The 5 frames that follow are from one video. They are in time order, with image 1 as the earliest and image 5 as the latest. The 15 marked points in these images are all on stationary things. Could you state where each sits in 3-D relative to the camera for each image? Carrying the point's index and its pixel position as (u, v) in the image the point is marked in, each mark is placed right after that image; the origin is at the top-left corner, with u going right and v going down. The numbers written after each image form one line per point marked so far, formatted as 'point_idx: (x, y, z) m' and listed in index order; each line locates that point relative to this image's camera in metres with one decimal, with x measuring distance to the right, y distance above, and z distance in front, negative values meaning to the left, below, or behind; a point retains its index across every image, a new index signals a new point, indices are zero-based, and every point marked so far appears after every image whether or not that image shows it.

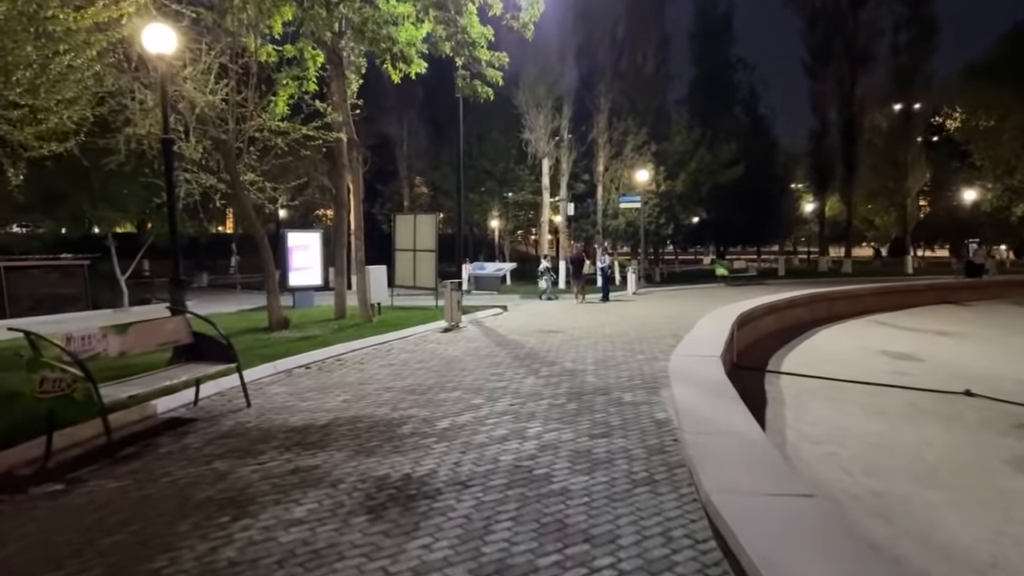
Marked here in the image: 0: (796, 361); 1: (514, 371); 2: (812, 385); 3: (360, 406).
0: (+6.3, -1.6, +19.3) m
1: (0.0, -1.1, +11.9) m
2: (+5.4, -1.7, +15.8) m
3: (-1.6, -1.3, +9.2) m
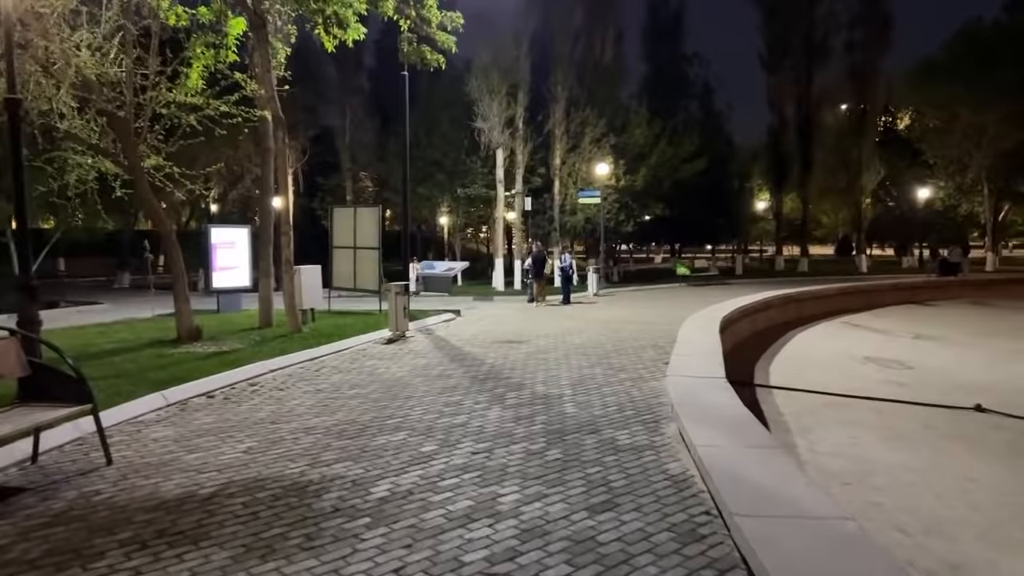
0: (+5.4, -1.7, +17.3) m
1: (-0.4, -1.2, +9.5) m
2: (+4.8, -1.7, +13.7) m
3: (-1.9, -1.3, +6.8) m
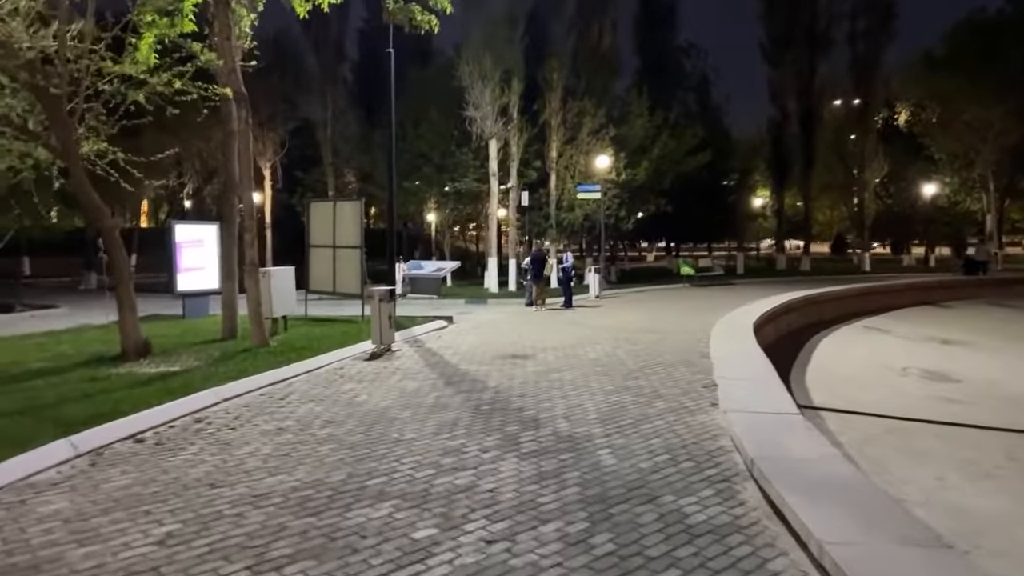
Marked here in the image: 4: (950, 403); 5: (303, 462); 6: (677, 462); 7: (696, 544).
0: (+5.4, -1.7, +15.3) m
1: (-0.3, -1.3, +7.4) m
2: (+4.8, -1.8, +11.7) m
3: (-1.7, -1.5, +4.6) m
4: (+7.2, -1.9, +14.4) m
5: (-1.6, -1.3, +6.7) m
6: (+1.3, -1.3, +6.7) m
7: (+1.1, -1.5, +5.0) m
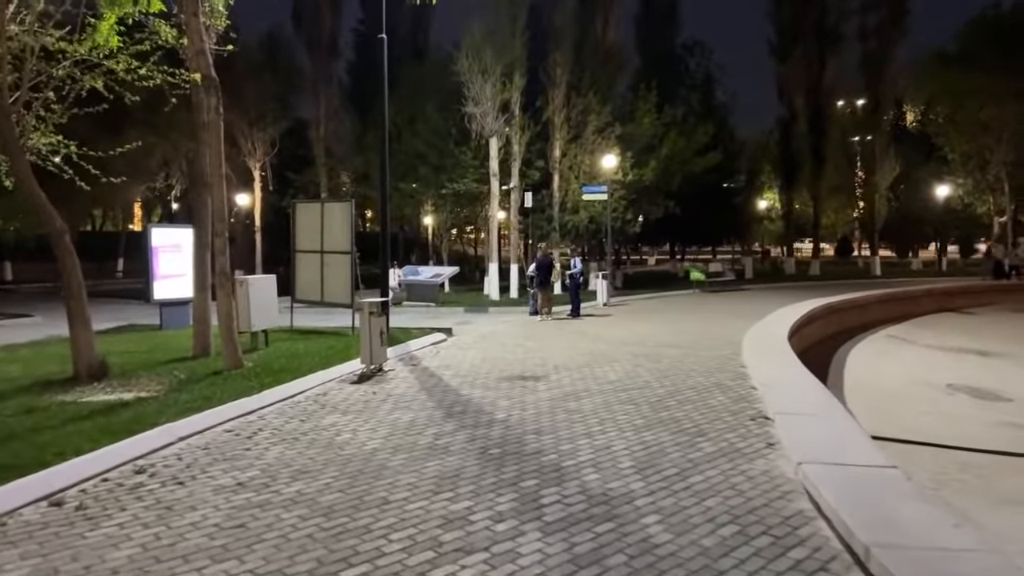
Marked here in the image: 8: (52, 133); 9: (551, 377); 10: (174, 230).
0: (+5.5, -1.9, +13.7) m
1: (-0.2, -1.4, +5.8) m
2: (+4.9, -1.9, +10.2) m
3: (-1.6, -1.6, +3.1) m
4: (+7.3, -2.1, +12.8) m
5: (-1.5, -1.5, +5.2) m
6: (+1.4, -1.5, +5.2) m
7: (+1.2, -1.6, +3.4) m
8: (-6.2, +2.1, +11.8) m
9: (+0.5, -1.1, +11.2) m
10: (-7.4, +1.3, +18.9) m
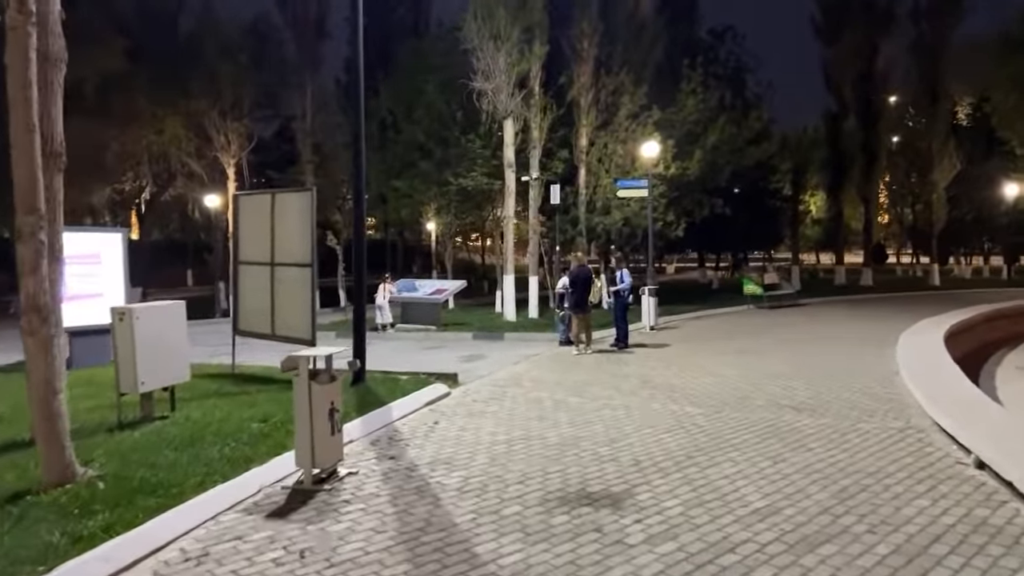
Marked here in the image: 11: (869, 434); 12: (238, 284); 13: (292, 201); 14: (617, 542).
0: (+5.9, -2.2, +8.6) m
1: (+0.2, -1.7, +0.7) m
2: (+5.3, -2.2, +5.0) m
3: (-1.3, -1.8, -2.0) m
4: (+7.8, -2.4, +7.7) m
5: (-1.1, -1.7, +0.1) m
6: (+1.8, -1.7, +0.1) m
7: (+1.6, -1.8, -1.7) m
8: (-5.9, +1.8, +6.8) m
9: (+0.9, -1.5, +6.1) m
10: (-6.9, +0.9, +13.9) m
11: (+3.3, -1.3, +8.1) m
12: (-4.0, +0.1, +12.8) m
13: (-2.9, +1.1, +11.6) m
14: (+0.6, -1.5, +5.2) m
